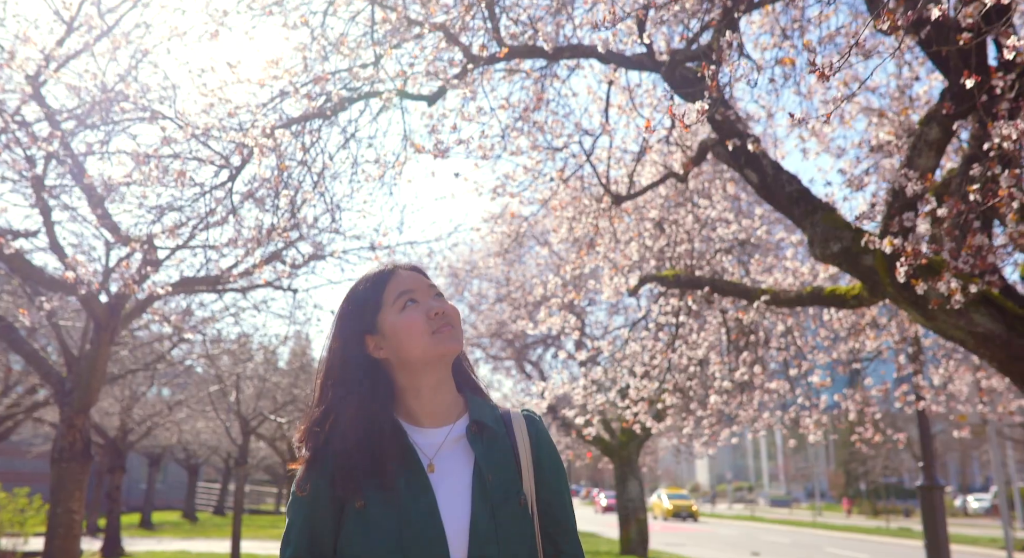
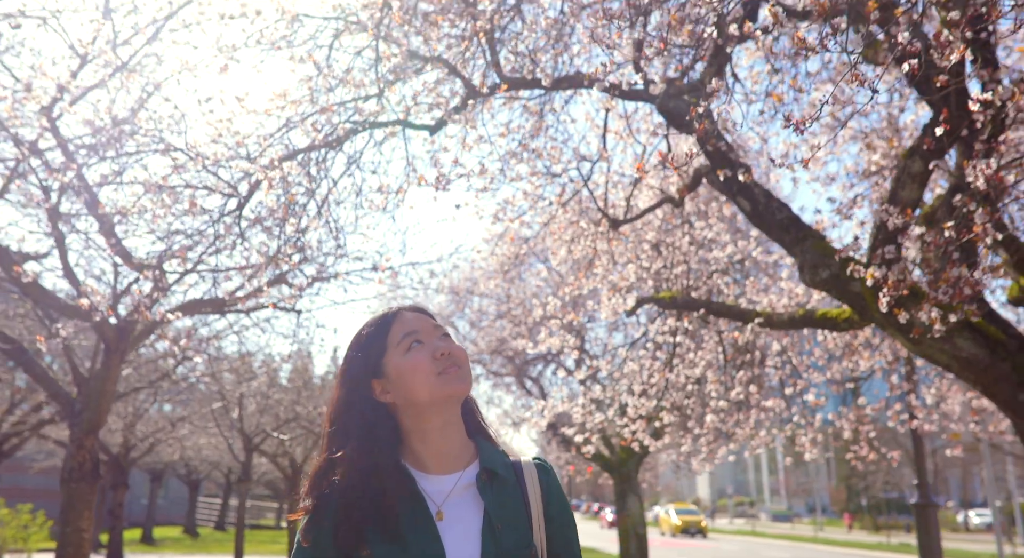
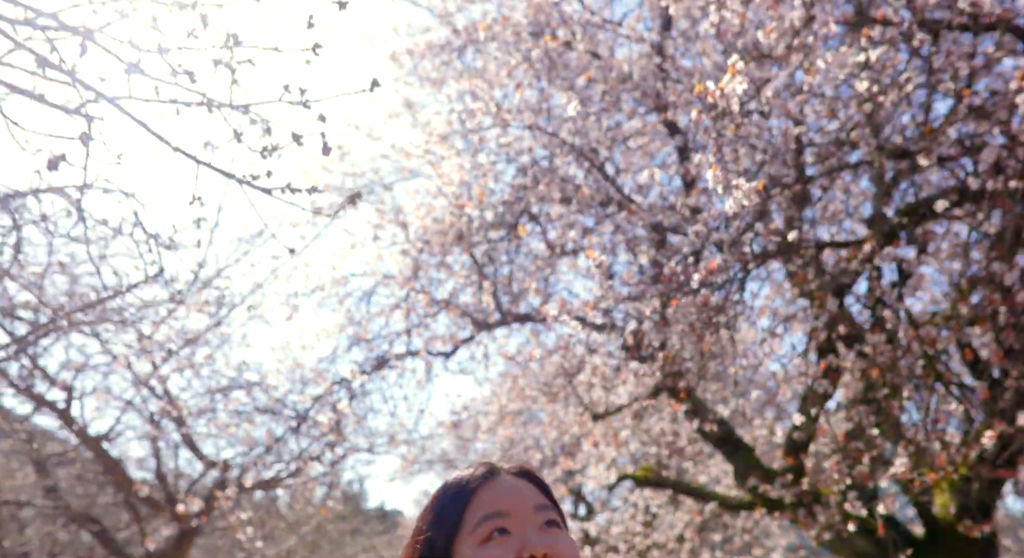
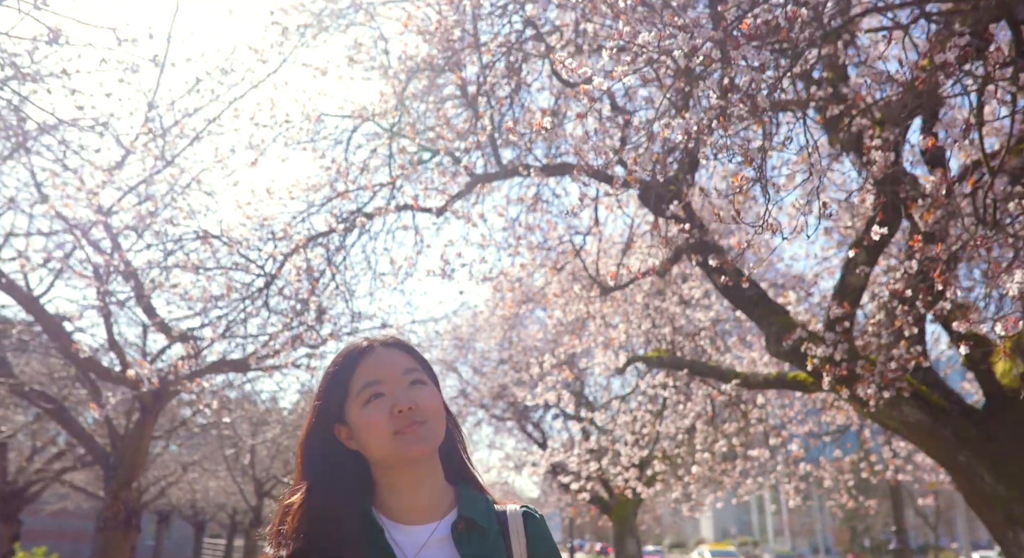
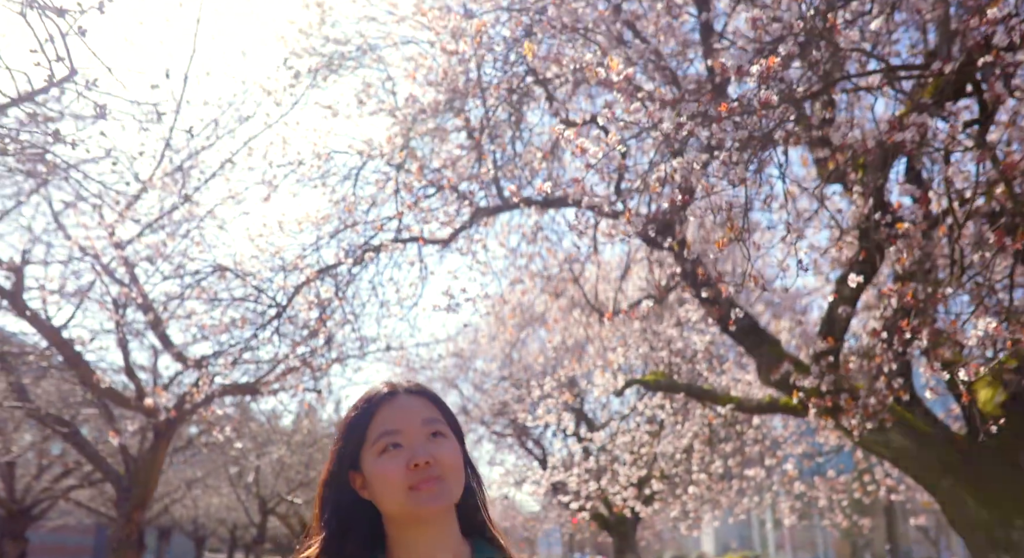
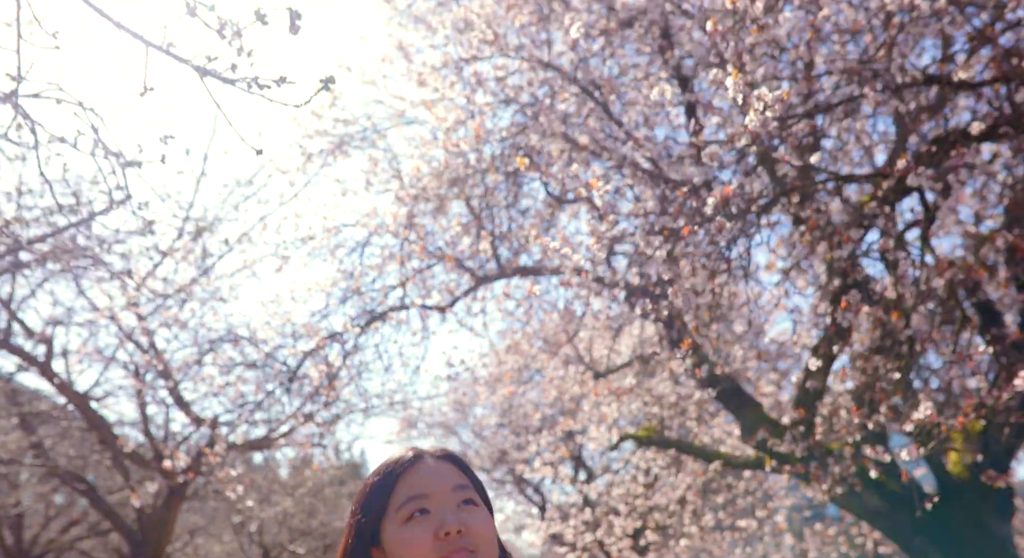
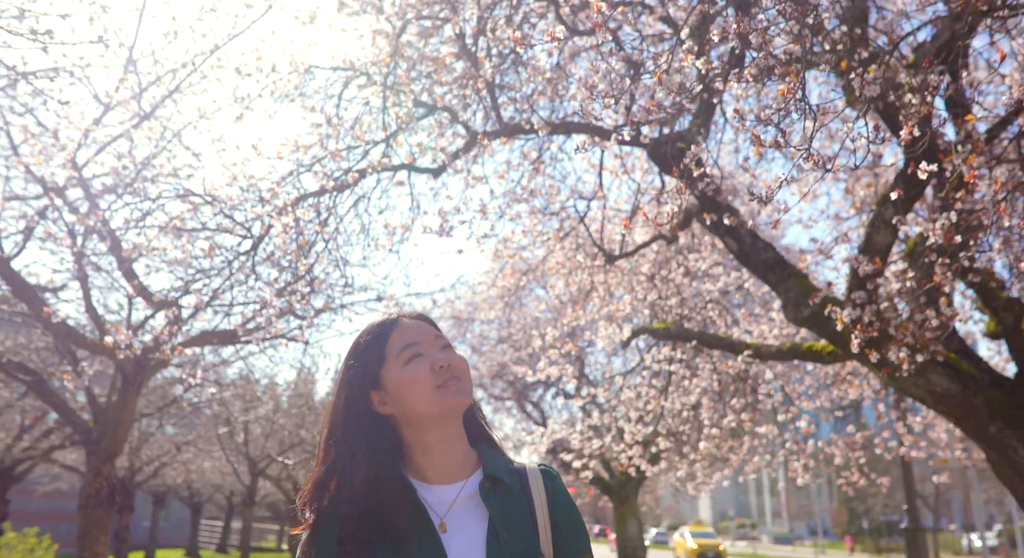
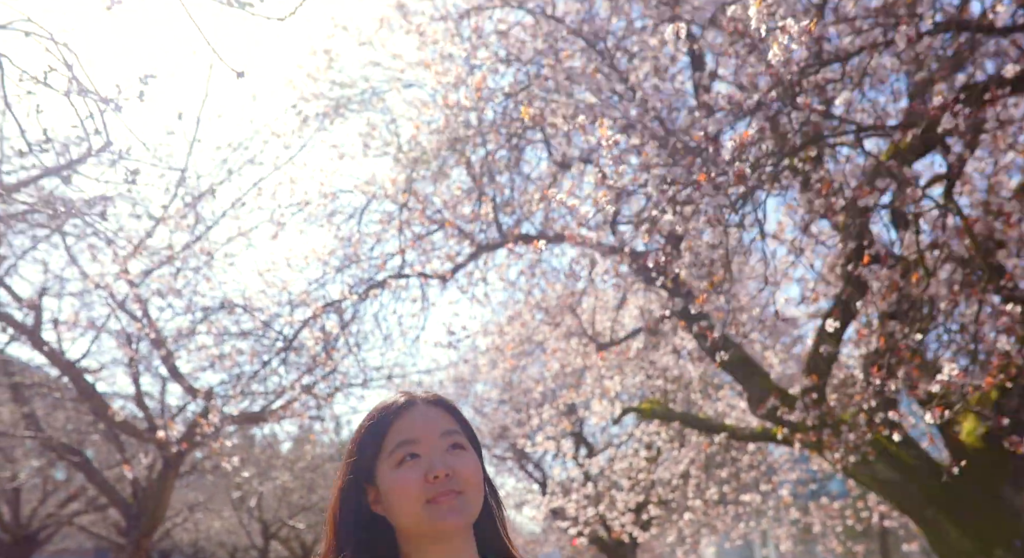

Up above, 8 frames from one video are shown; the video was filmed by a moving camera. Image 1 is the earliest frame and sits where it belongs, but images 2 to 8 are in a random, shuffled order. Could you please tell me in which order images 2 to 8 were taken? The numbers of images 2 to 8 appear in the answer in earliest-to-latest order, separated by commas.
2, 7, 4, 5, 8, 6, 3
